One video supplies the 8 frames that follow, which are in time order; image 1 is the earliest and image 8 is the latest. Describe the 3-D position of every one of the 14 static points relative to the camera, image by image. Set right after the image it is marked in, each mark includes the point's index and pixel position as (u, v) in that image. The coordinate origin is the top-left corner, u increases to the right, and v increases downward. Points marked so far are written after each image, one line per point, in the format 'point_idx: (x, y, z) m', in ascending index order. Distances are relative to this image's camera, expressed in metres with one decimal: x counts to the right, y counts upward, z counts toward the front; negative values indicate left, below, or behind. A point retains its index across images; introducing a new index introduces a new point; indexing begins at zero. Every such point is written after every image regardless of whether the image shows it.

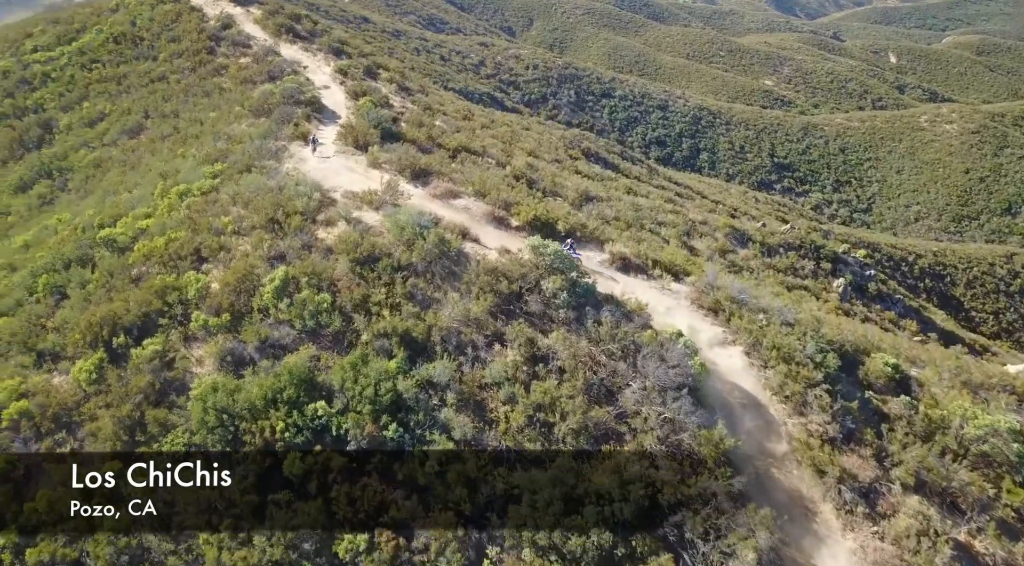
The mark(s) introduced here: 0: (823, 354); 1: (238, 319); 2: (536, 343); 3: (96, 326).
0: (+8.4, -1.9, +18.6) m
1: (-7.6, -1.0, +19.0) m
2: (+0.6, -1.6, +18.1) m
3: (-11.5, -1.2, +18.9) m
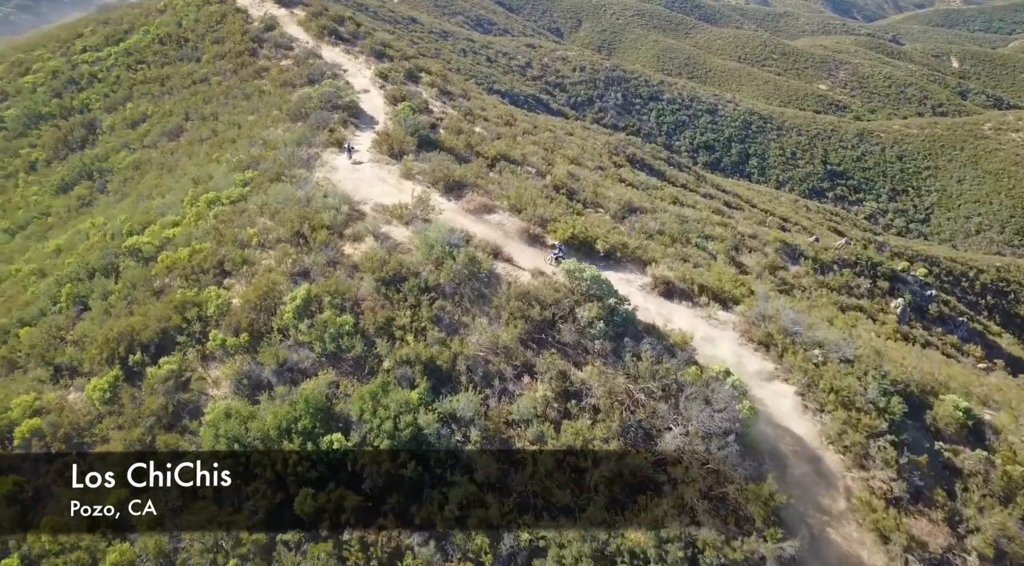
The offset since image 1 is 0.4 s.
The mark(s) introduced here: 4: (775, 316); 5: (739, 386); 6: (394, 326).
0: (+9.2, -2.8, +16.7) m
1: (-6.8, -1.5, +18.1) m
2: (+1.4, -2.3, +16.7) m
3: (-10.7, -1.6, +18.3) m
4: (+7.5, -0.9, +19.6) m
5: (+5.5, -2.5, +16.5) m
6: (-3.1, -1.1, +17.8) m
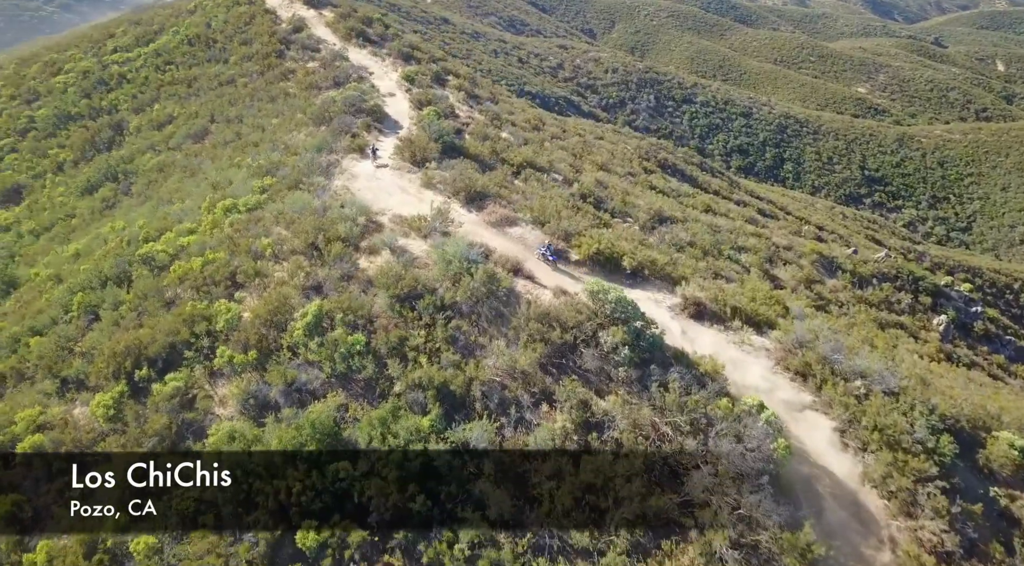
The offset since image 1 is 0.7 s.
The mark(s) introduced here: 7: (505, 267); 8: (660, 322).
0: (+9.6, -3.5, +15.4) m
1: (-6.3, -1.9, +17.4) m
2: (+1.8, -2.8, +15.7) m
3: (-10.2, -1.9, +17.8) m
4: (+8.1, -1.6, +18.3) m
5: (+5.9, -3.1, +15.3) m
6: (-2.6, -1.6, +16.9) m
7: (-0.2, +0.5, +19.5) m
8: (+4.1, -1.1, +19.0) m
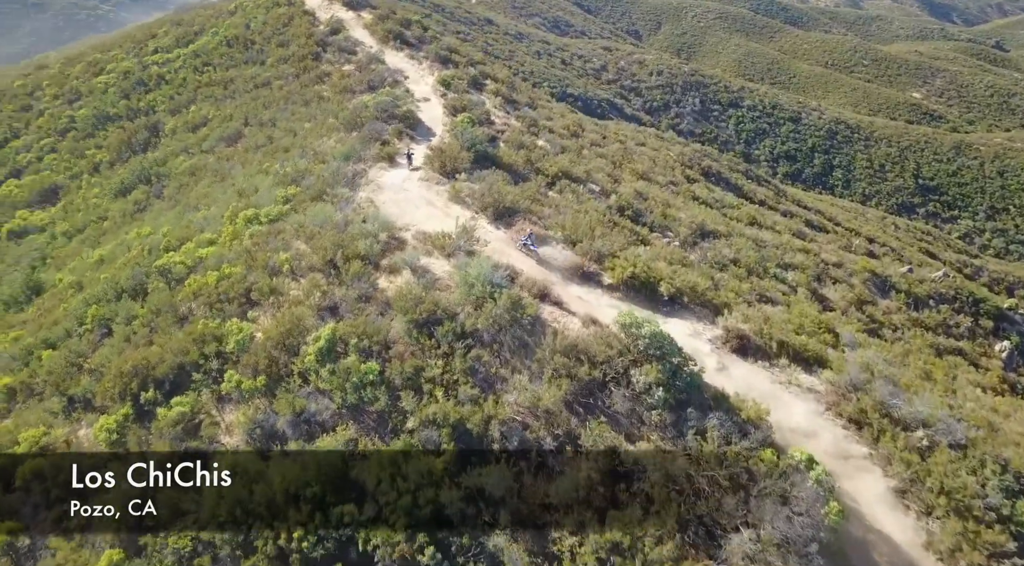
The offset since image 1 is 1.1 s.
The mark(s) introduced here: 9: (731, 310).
0: (+10.0, -4.5, +13.6) m
1: (-5.7, -2.4, +16.4) m
2: (+2.2, -3.6, +14.3) m
3: (-9.6, -2.3, +17.0) m
4: (+8.7, -2.5, +16.5) m
5: (+6.3, -4.0, +13.7) m
6: (-2.0, -2.2, +15.8) m
7: (+0.5, -0.2, +18.2) m
8: (+4.8, -1.9, +17.5) m
9: (+6.2, -0.8, +19.2) m
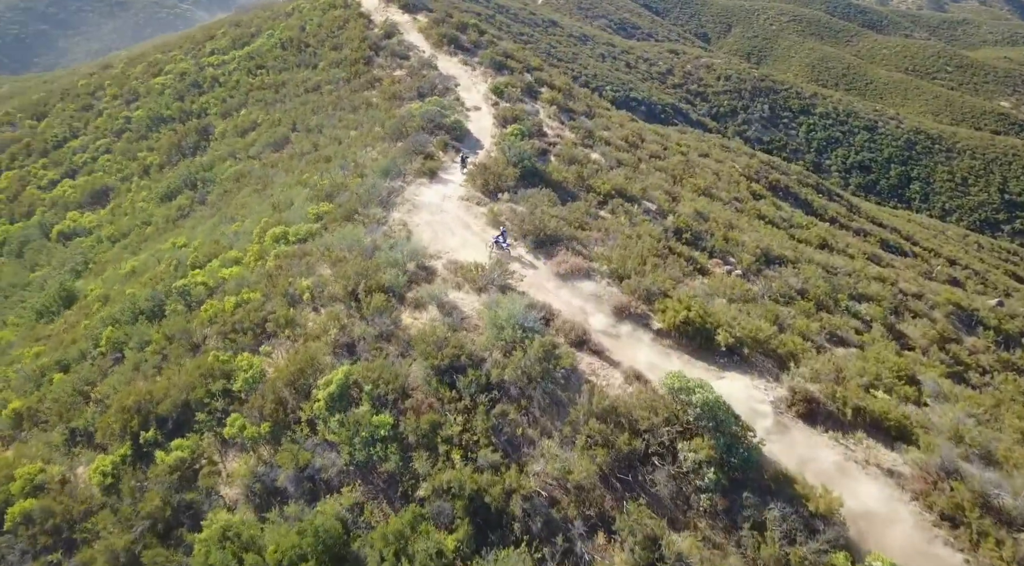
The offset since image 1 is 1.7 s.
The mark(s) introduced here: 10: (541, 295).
0: (+10.2, -5.9, +10.8) m
1: (-5.1, -3.2, +15.0) m
2: (+2.6, -4.7, +12.2) m
3: (-8.9, -3.0, +15.9) m
4: (+9.2, -3.8, +13.9) m
5: (+6.6, -5.2, +11.3) m
6: (-1.5, -3.1, +14.0) m
7: (+1.4, -1.3, +16.2) m
8: (+5.5, -3.1, +15.2) m
9: (+7.1, -2.0, +16.8) m
10: (+0.8, -0.2, +17.9) m
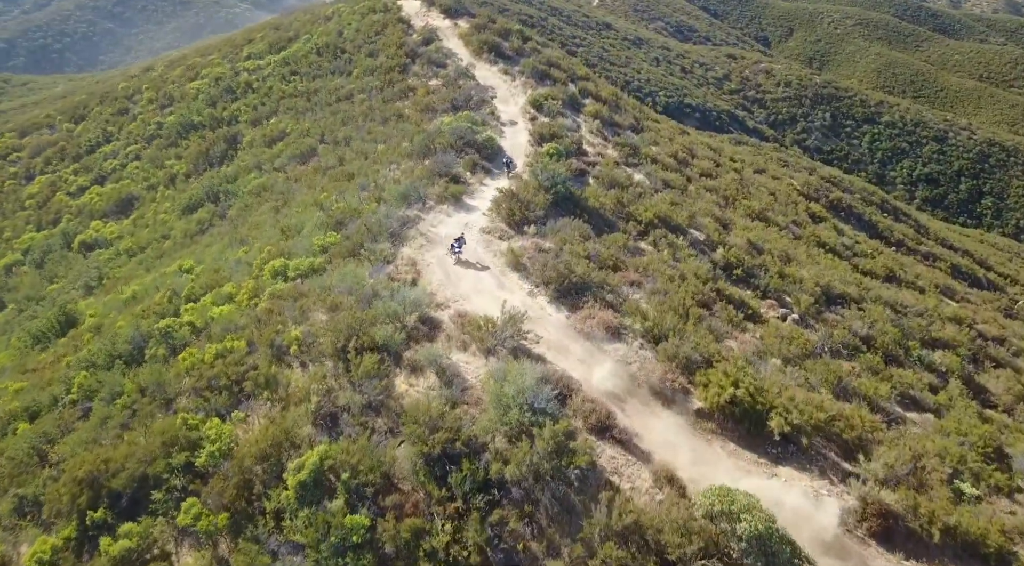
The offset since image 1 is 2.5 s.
0: (+9.9, -7.6, +7.6) m
1: (-5.0, -4.4, +12.7) m
2: (+2.4, -6.1, +9.4) m
3: (-8.7, -4.0, +13.9) m
4: (+9.2, -5.5, +10.7) m
5: (+6.3, -6.8, +8.3) m
6: (-1.5, -4.5, +11.5) m
7: (+1.5, -2.7, +13.5) m
8: (+5.5, -4.6, +12.2) m
9: (+7.2, -3.6, +13.7) m
10: (+1.1, -1.6, +15.3) m
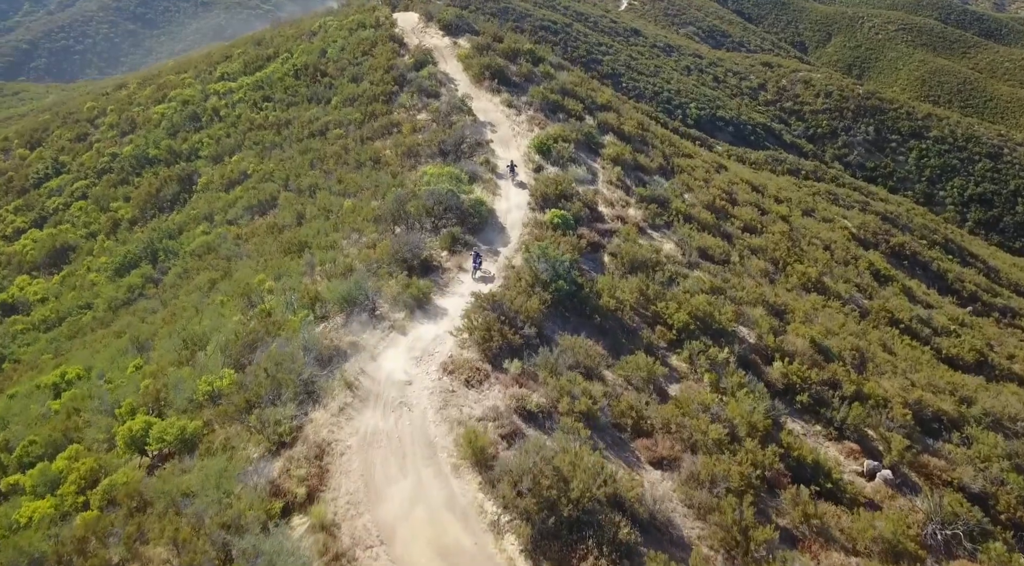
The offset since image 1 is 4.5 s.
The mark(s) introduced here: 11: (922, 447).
0: (+8.6, -11.3, +0.6) m
1: (-6.0, -7.9, +6.3) m
2: (+1.3, -9.7, +2.7) m
3: (-9.6, -7.4, +7.5) m
4: (+8.1, -9.2, +3.7) m
5: (+5.1, -10.5, +1.4) m
6: (-2.5, -8.0, +4.9) m
7: (+0.6, -6.3, +6.8) m
8: (+4.5, -8.3, +5.4) m
9: (+6.3, -7.3, +6.8) m
10: (+0.3, -5.2, +8.6) m
11: (+11.9, -4.8, +19.8) m
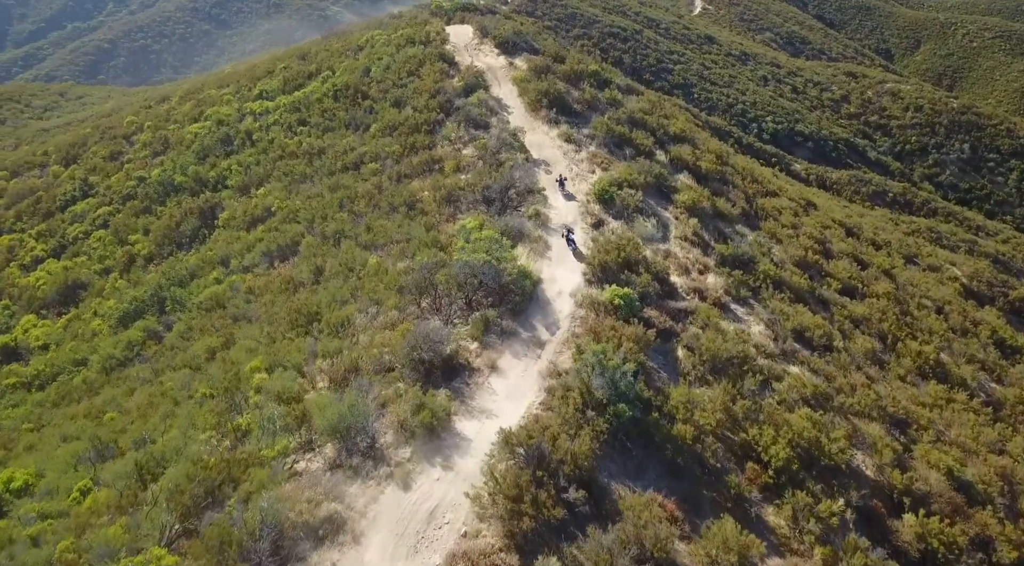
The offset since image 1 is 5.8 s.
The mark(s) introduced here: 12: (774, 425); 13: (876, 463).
0: (+7.6, -14.1, -4.5) m
1: (-6.4, -10.1, +2.3) m
2: (+0.5, -12.3, -1.8) m
3: (-9.9, -9.6, +3.9) m
4: (+7.4, -12.0, -1.4) m
5: (+4.2, -13.1, -3.4) m
6: (-3.0, -10.4, +0.7) m
7: (+0.3, -8.8, +2.3) m
8: (+4.0, -11.0, +0.6) m
9: (+5.9, -10.1, +1.9) m
10: (+0.2, -7.8, +4.1) m
11: (+12.7, -7.8, +14.3) m
12: (+6.3, -3.3, +16.2) m
13: (+9.1, -4.5, +16.8) m
